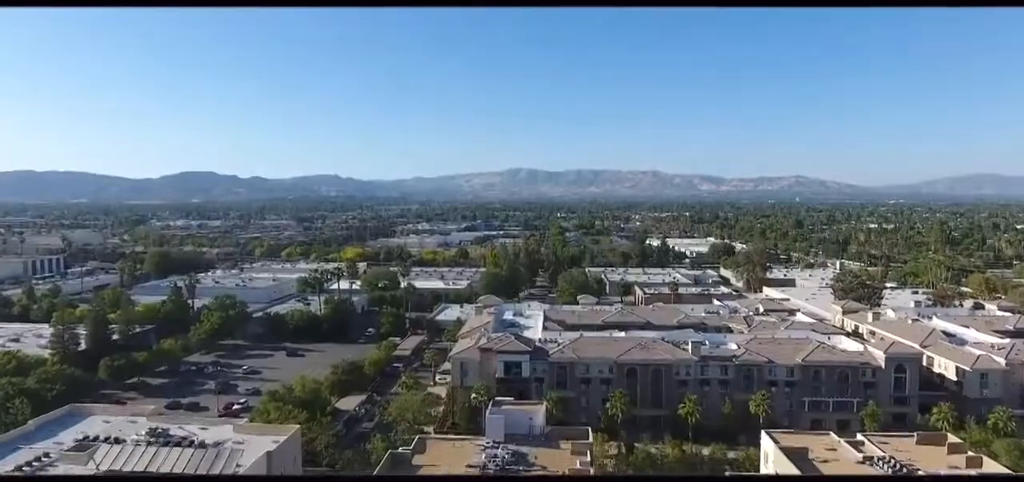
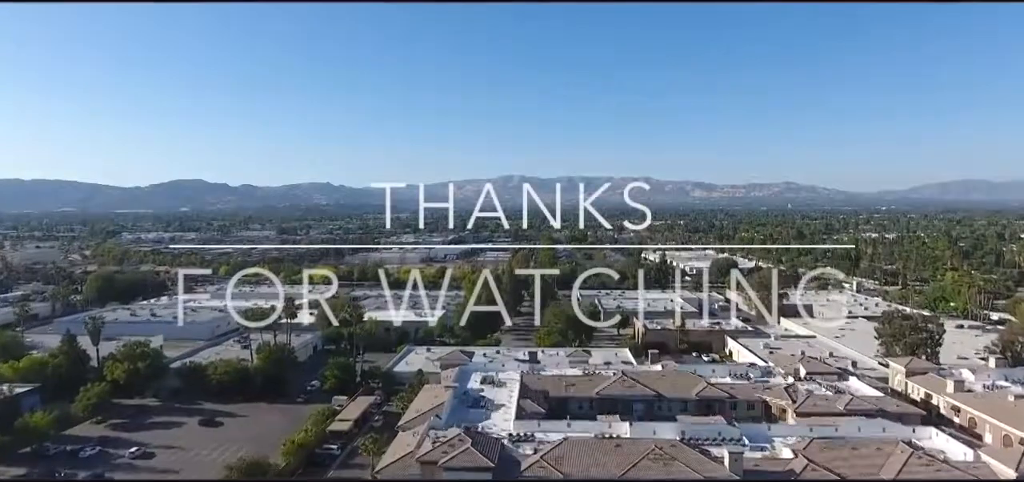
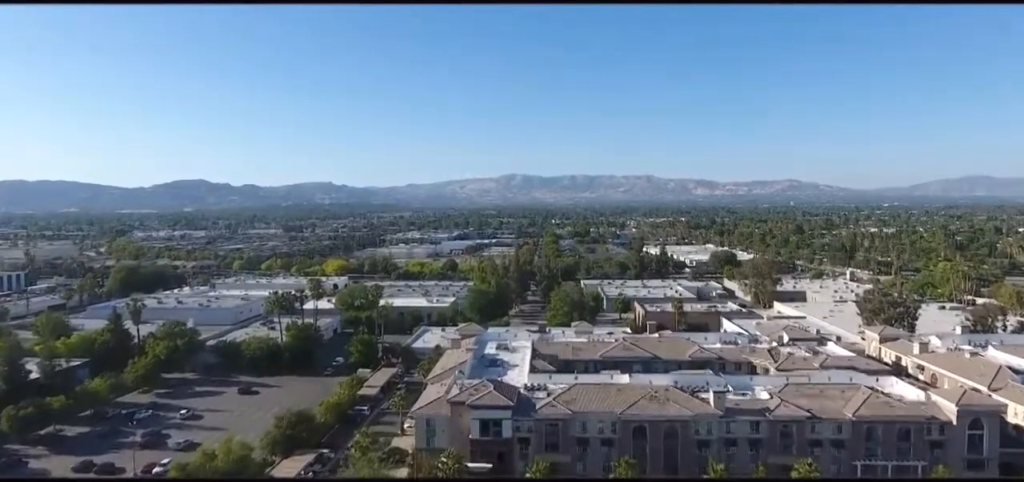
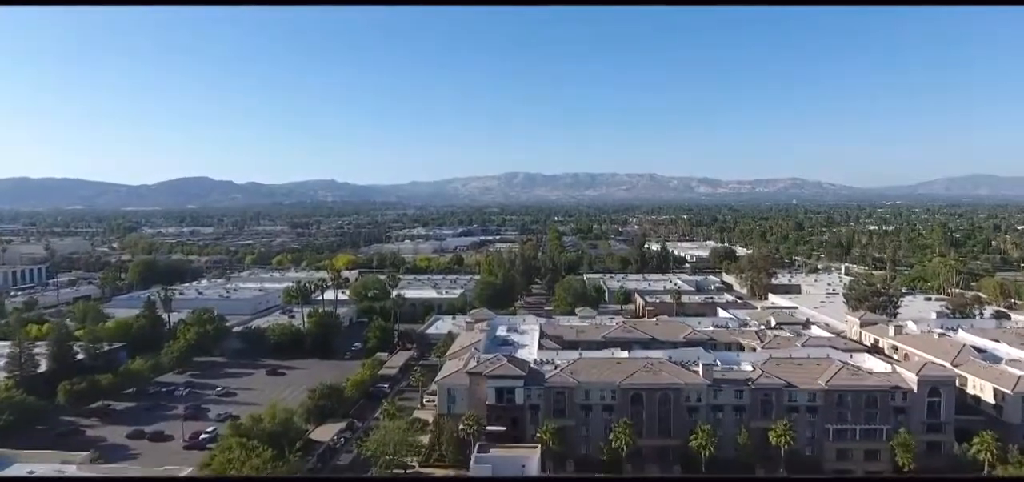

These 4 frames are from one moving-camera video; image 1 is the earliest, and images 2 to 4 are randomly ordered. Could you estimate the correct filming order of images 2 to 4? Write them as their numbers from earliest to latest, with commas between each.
4, 3, 2
